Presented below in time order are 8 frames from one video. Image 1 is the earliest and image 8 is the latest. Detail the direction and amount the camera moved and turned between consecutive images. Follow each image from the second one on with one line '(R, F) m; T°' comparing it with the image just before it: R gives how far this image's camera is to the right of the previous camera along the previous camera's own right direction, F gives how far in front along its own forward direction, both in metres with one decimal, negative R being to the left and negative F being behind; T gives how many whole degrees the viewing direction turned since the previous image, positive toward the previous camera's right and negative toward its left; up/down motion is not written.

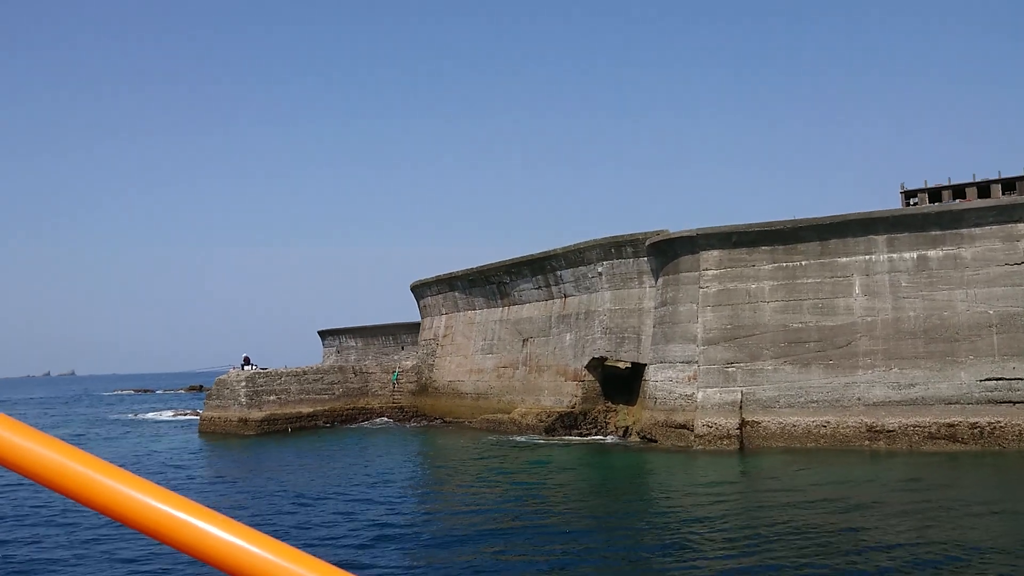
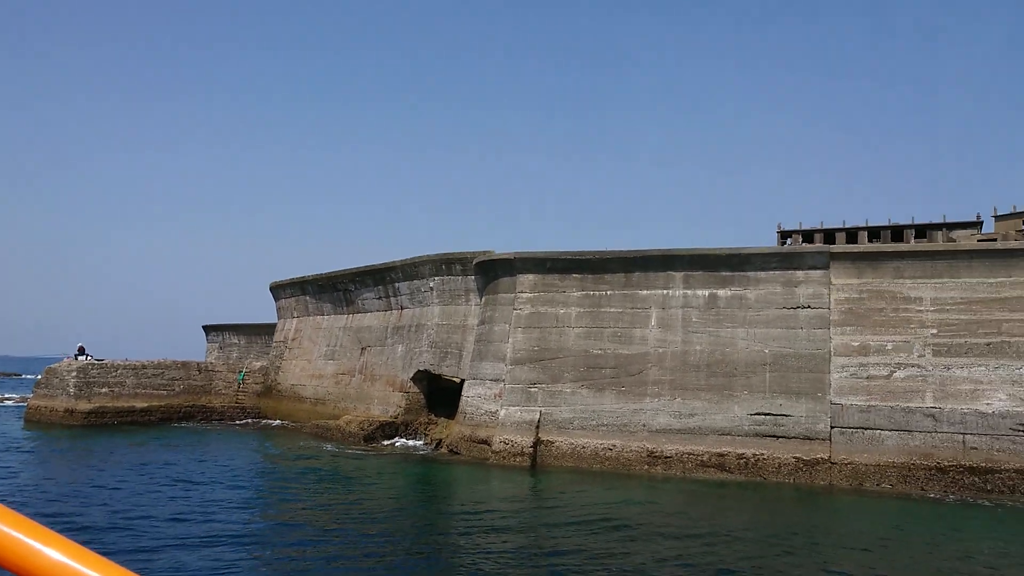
(+2.3, -0.6) m; +5°
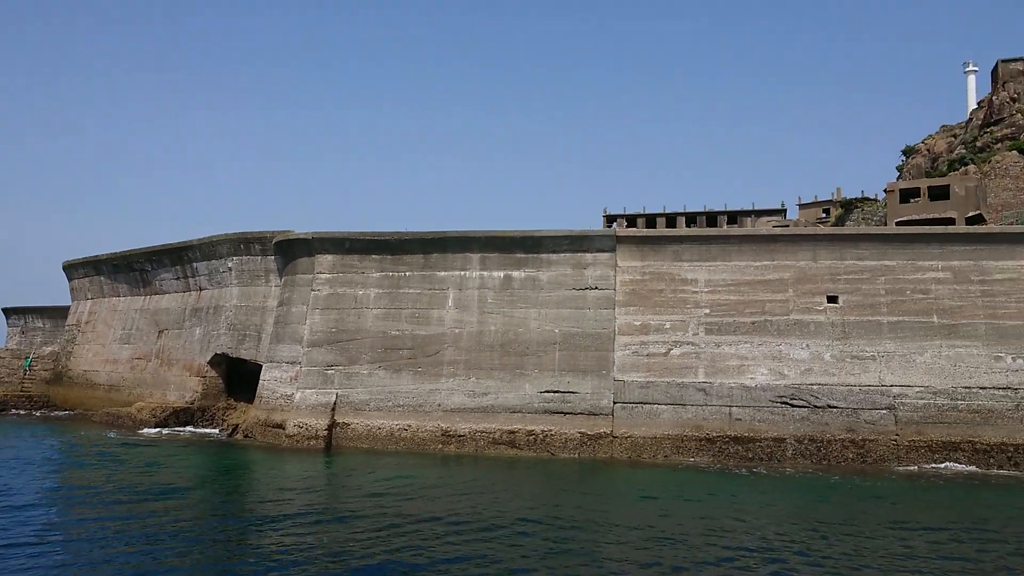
(+1.1, -0.1) m; +10°
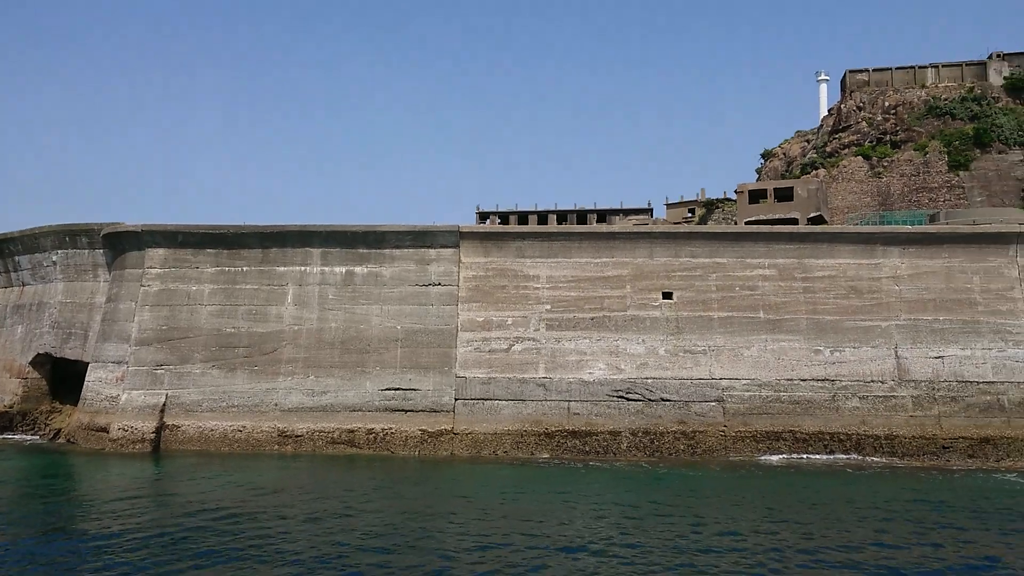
(+0.9, +0.1) m; +8°
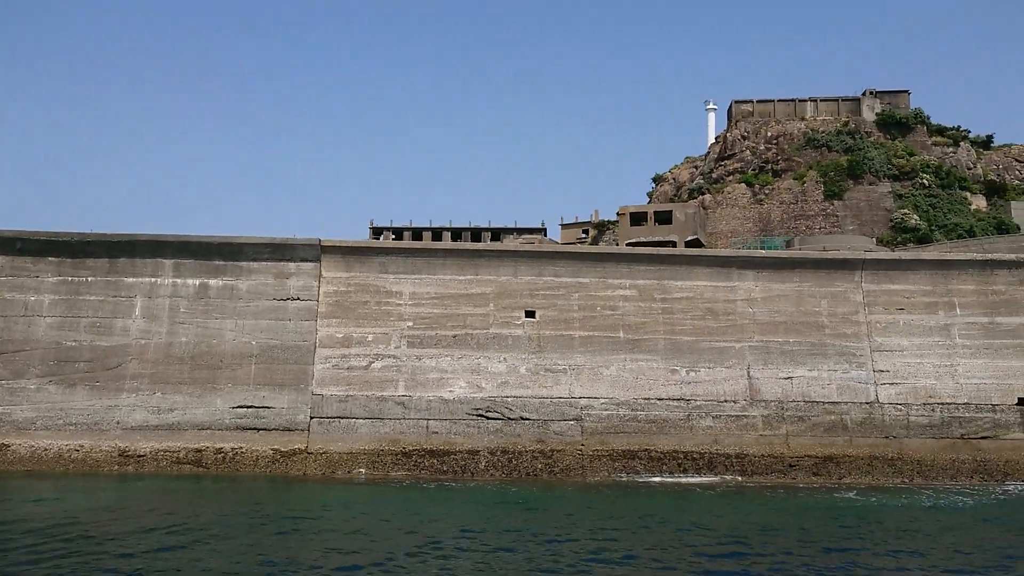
(+0.9, +0.1) m; +6°
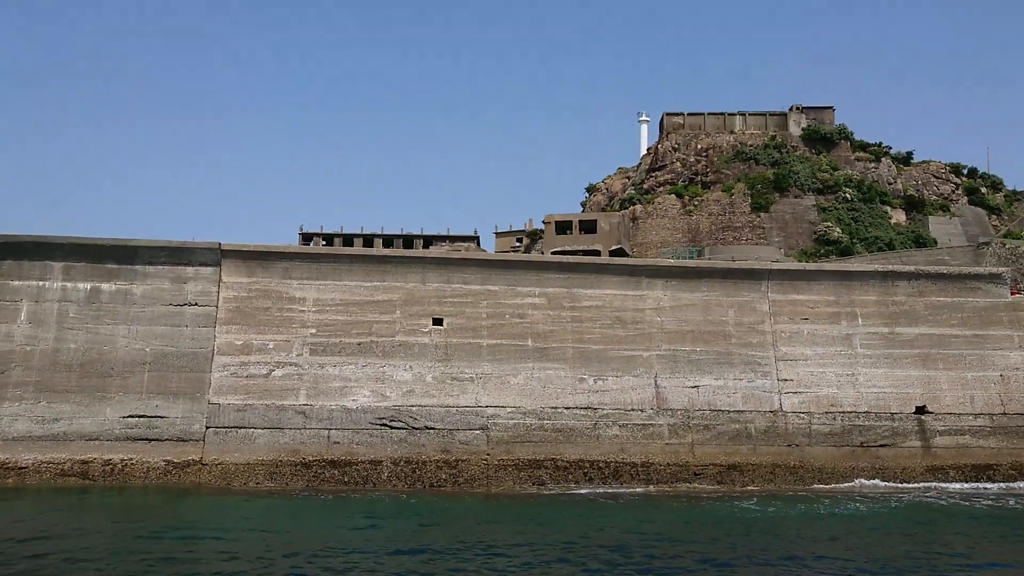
(+0.7, +0.2) m; +4°
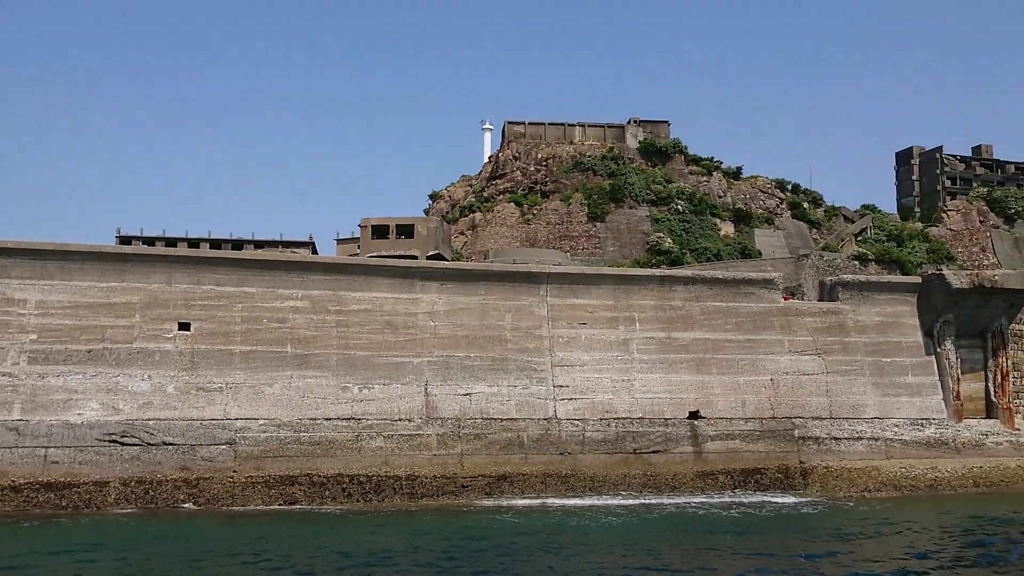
(+2.1, +0.8) m; +9°
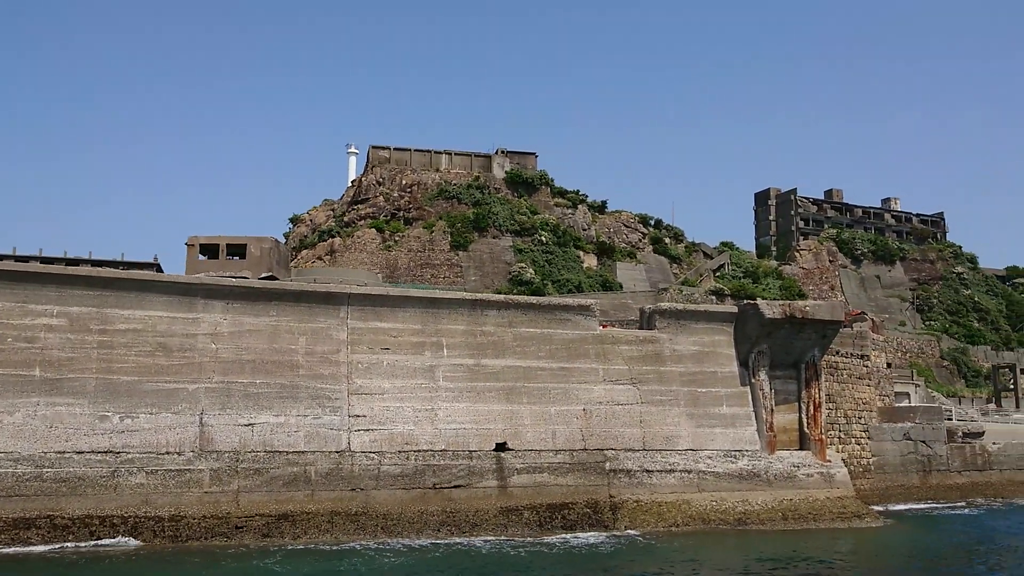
(+1.8, +1.0) m; +7°
